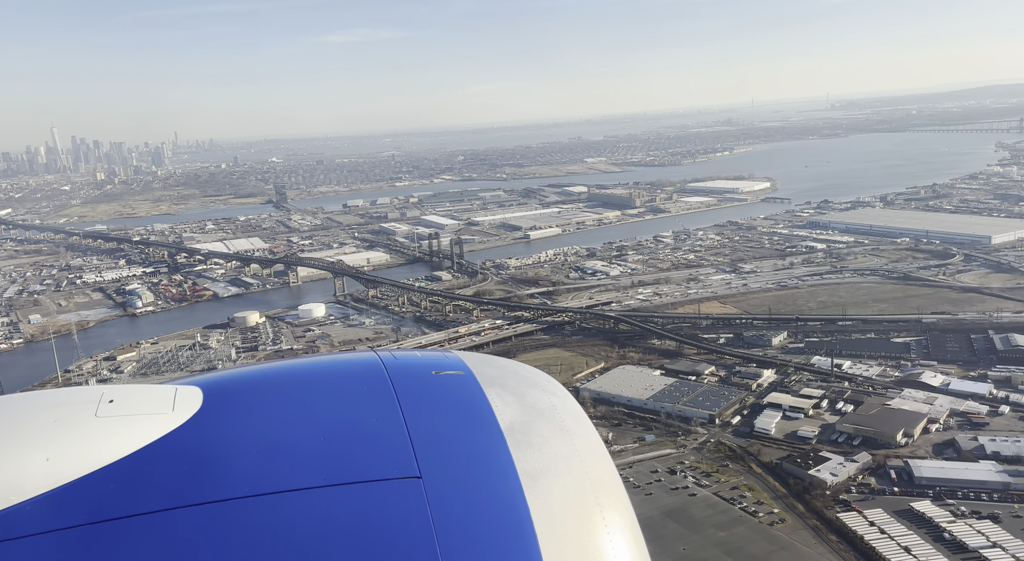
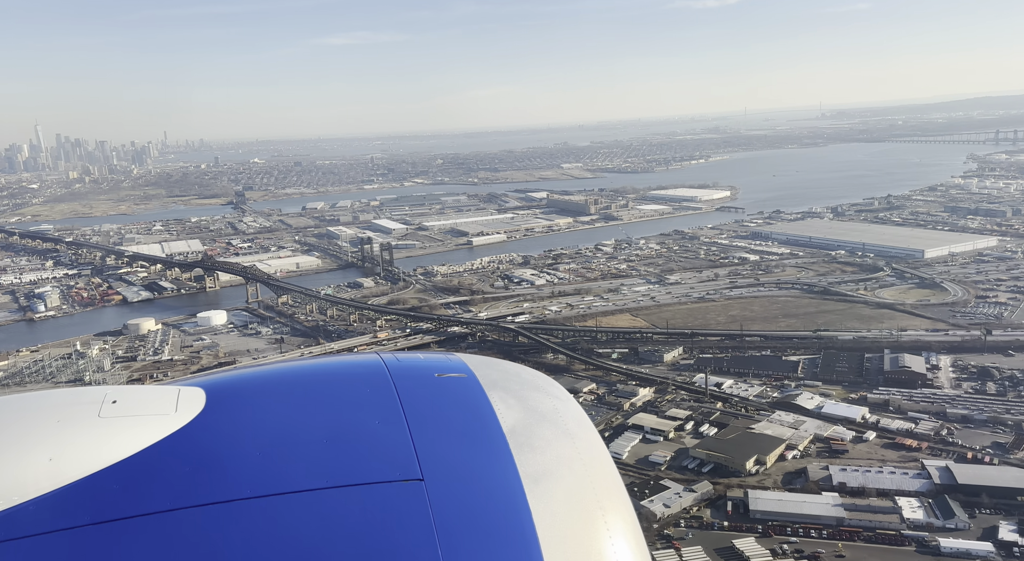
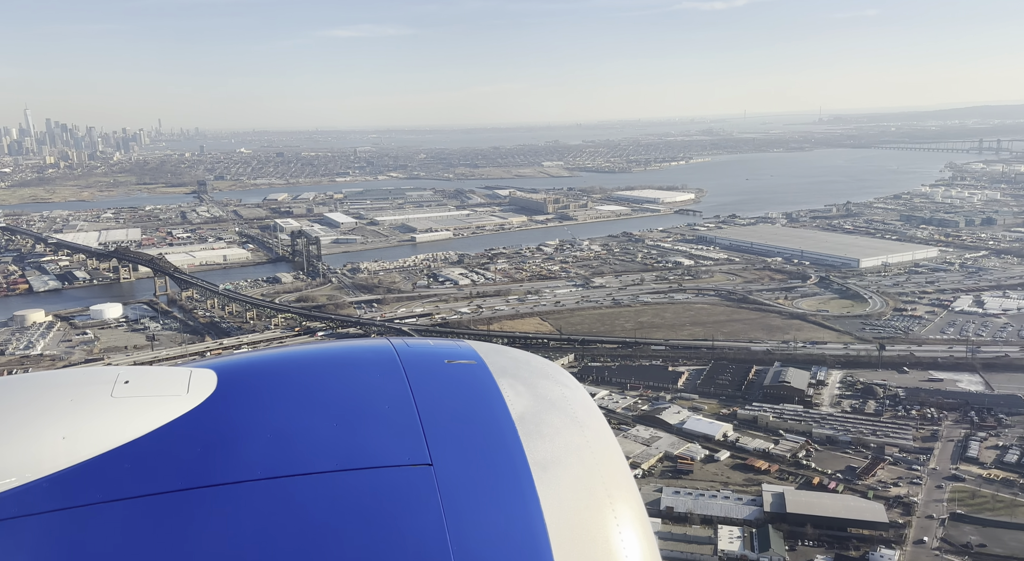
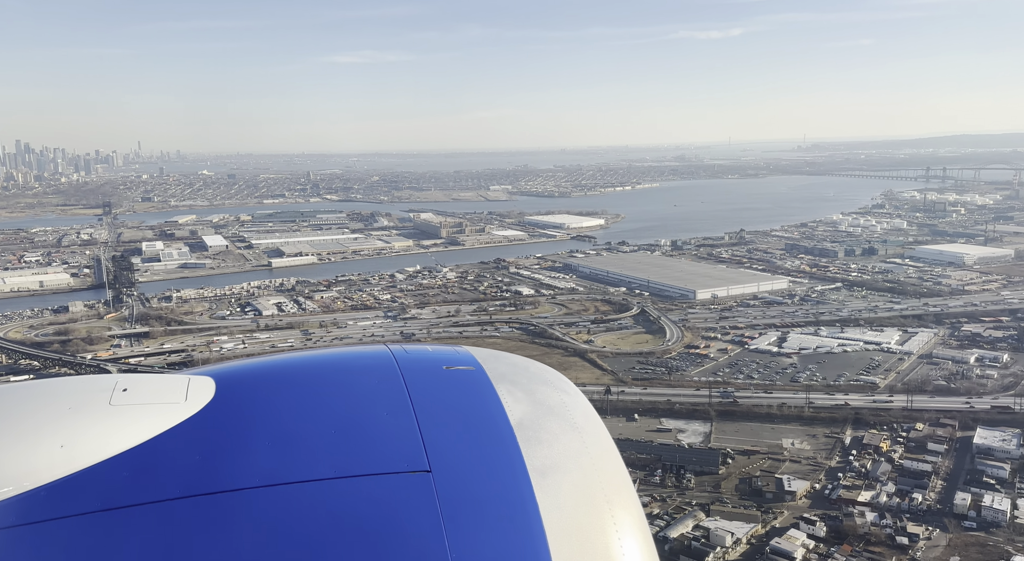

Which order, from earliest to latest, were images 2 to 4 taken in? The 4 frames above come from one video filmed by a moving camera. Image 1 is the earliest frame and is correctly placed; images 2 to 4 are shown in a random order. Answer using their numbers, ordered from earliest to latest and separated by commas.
2, 3, 4
